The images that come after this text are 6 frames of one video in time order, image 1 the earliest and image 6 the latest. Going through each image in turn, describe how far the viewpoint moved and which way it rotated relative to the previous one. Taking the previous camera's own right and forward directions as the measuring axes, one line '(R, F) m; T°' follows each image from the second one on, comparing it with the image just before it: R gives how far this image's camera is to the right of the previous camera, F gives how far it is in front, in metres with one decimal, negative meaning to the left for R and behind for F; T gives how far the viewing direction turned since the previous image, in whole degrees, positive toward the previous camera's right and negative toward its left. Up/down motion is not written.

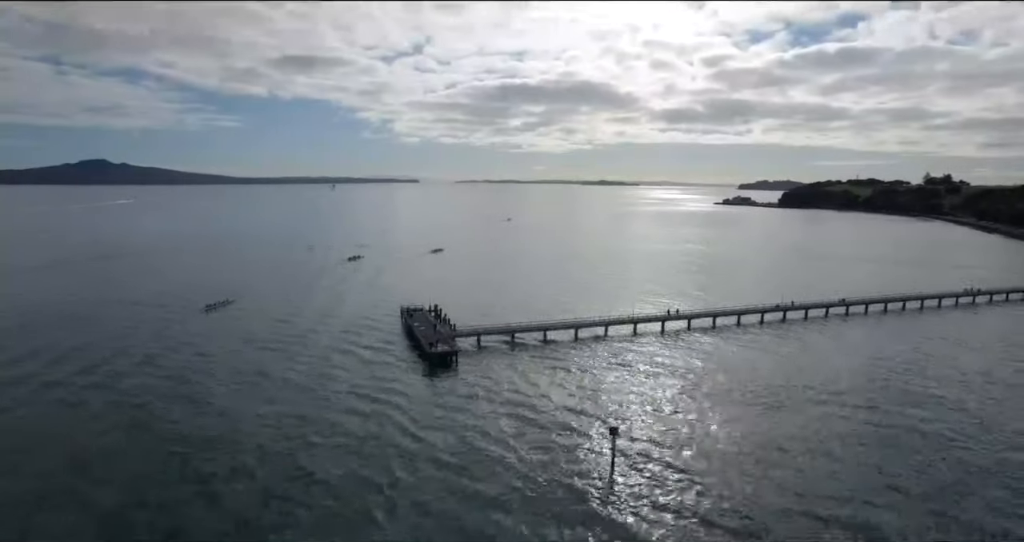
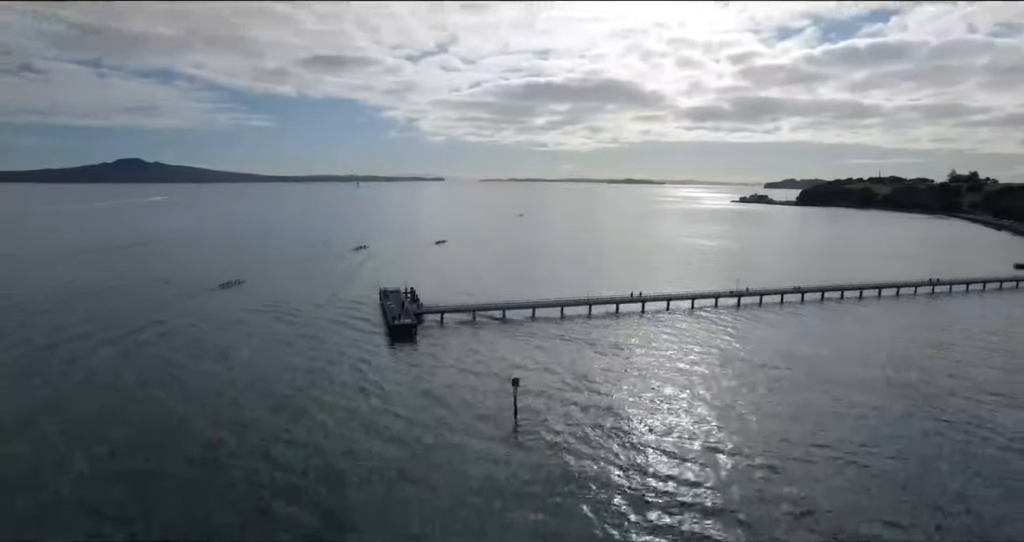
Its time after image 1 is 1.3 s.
(+1.9, -1.7) m; -2°
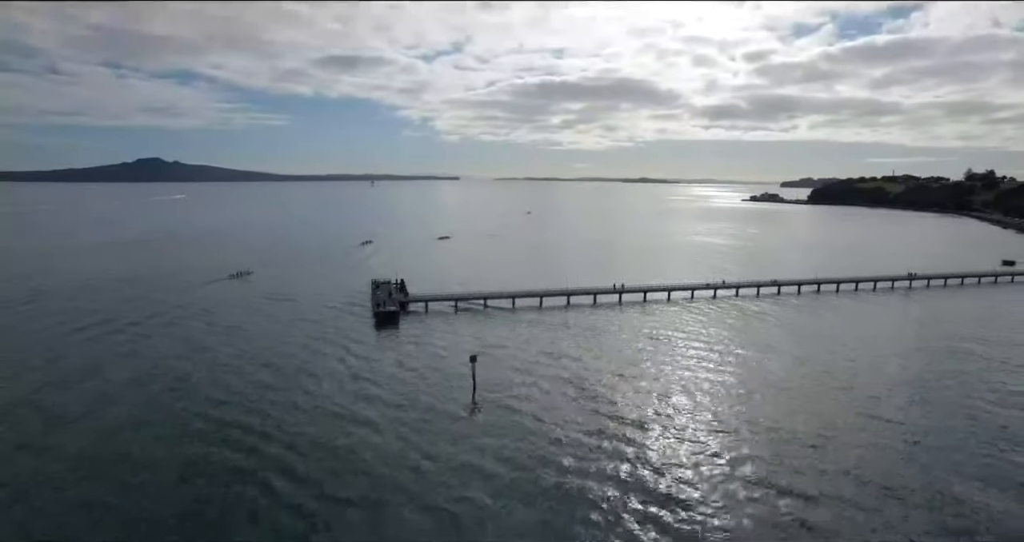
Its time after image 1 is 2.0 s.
(+1.1, -1.0) m; -1°
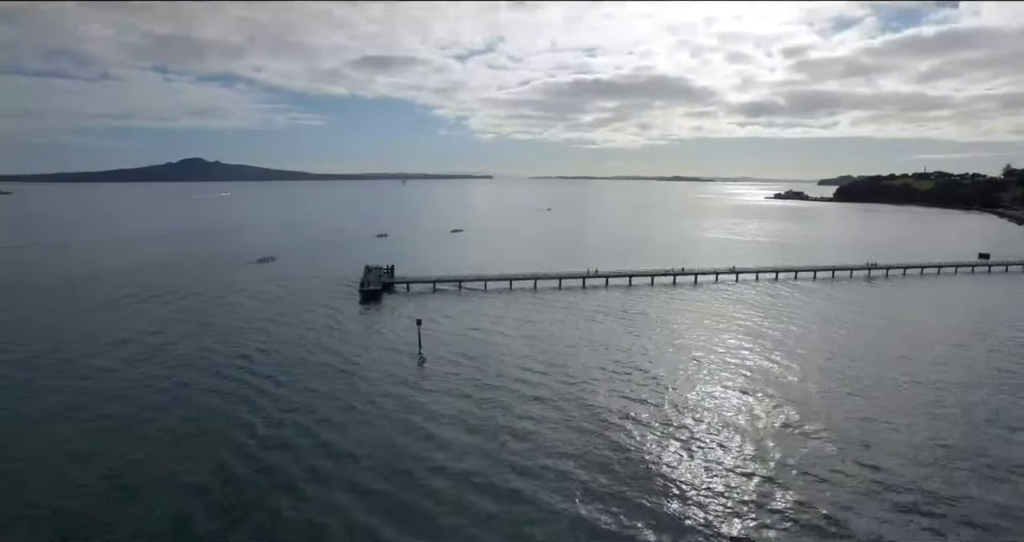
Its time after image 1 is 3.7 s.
(+2.2, -2.2) m; -3°
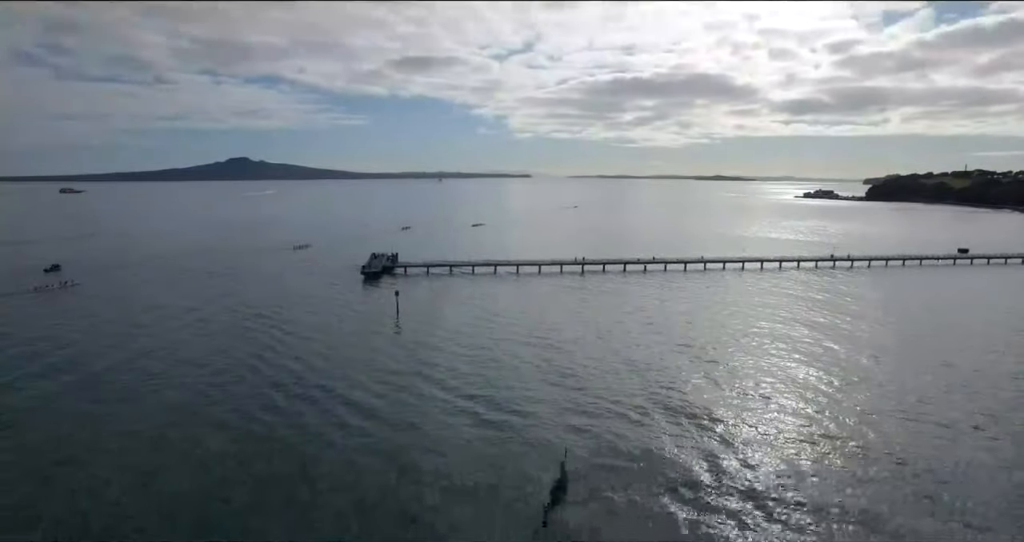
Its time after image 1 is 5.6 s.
(+2.1, -2.6) m; -4°
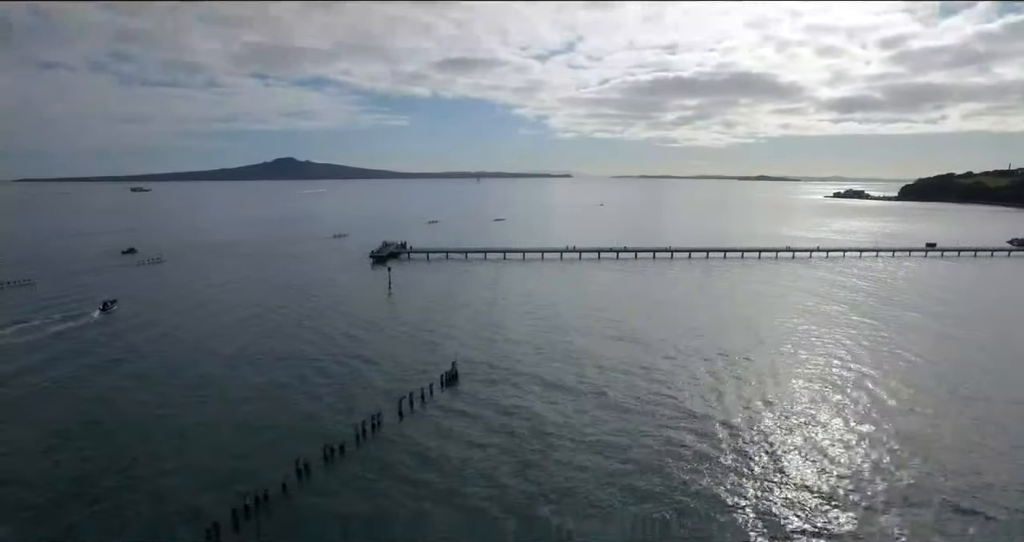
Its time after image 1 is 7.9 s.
(+2.4, -3.6) m; -4°
